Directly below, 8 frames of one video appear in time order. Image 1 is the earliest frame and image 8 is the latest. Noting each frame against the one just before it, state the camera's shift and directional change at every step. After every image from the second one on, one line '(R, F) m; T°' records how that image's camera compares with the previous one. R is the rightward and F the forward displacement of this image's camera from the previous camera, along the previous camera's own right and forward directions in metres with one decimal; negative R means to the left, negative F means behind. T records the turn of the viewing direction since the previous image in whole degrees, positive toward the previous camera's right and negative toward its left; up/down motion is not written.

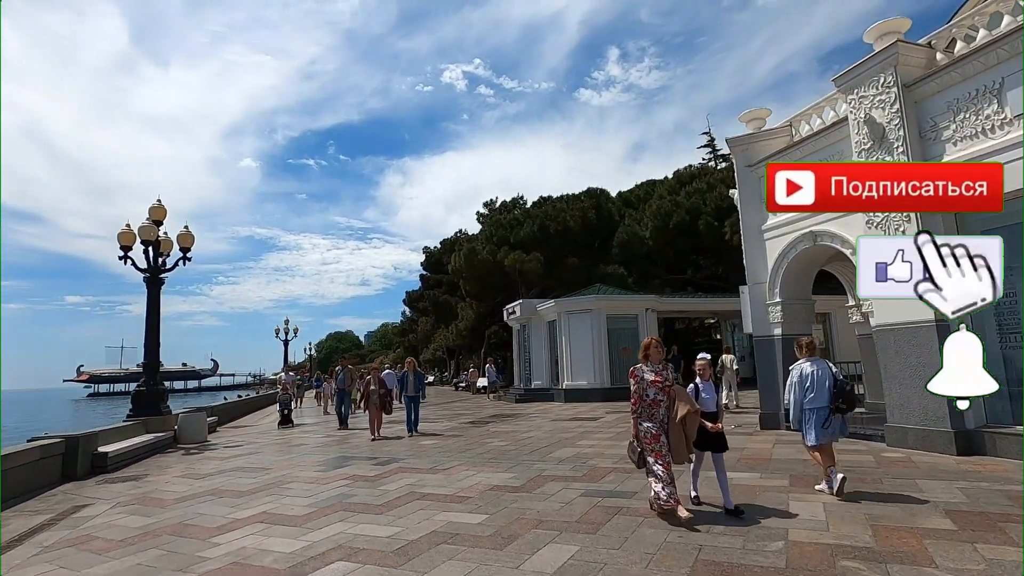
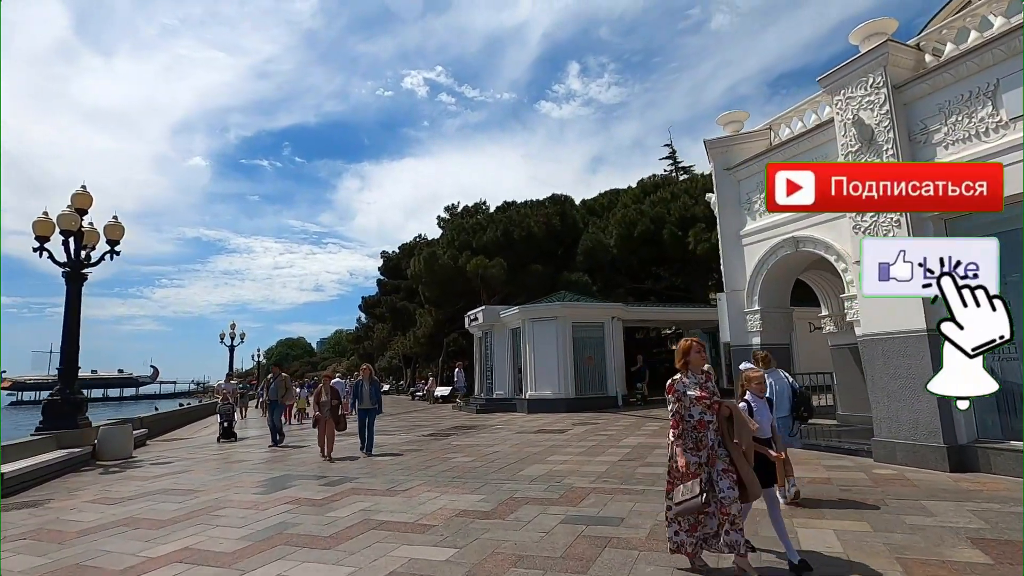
(-0.2, +0.8) m; +4°
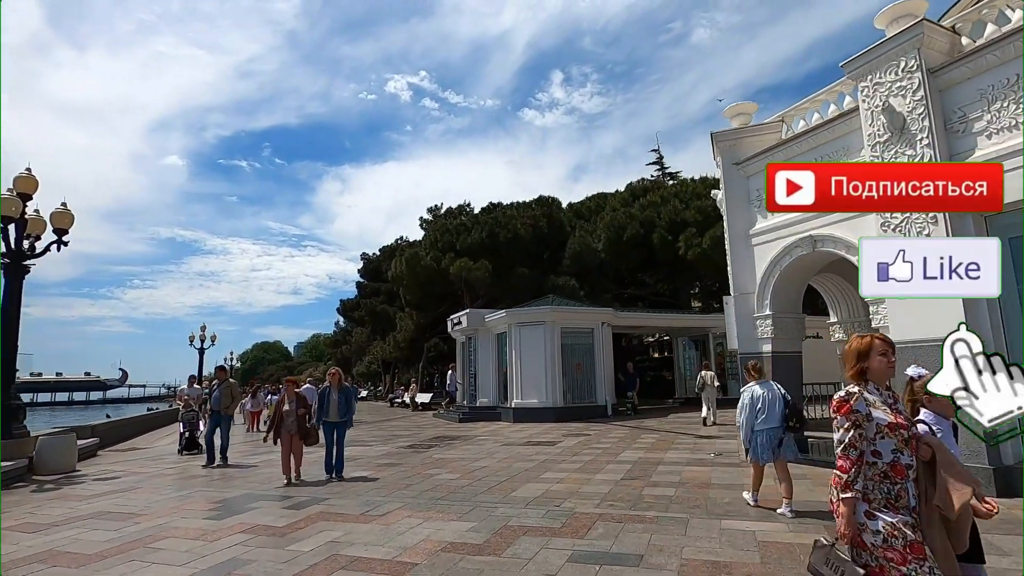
(-0.2, +0.9) m; +2°
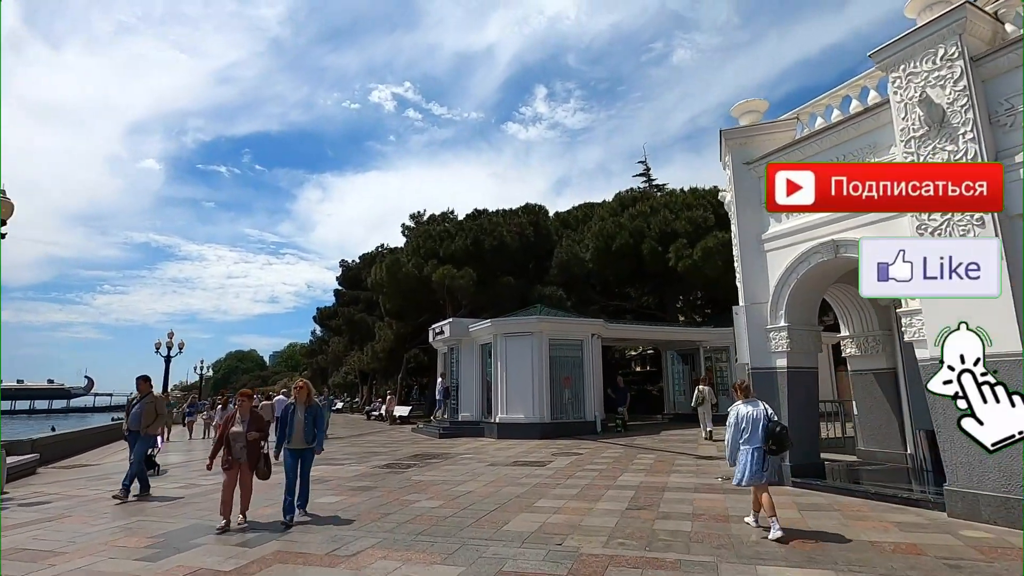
(-0.2, +0.9) m; +2°
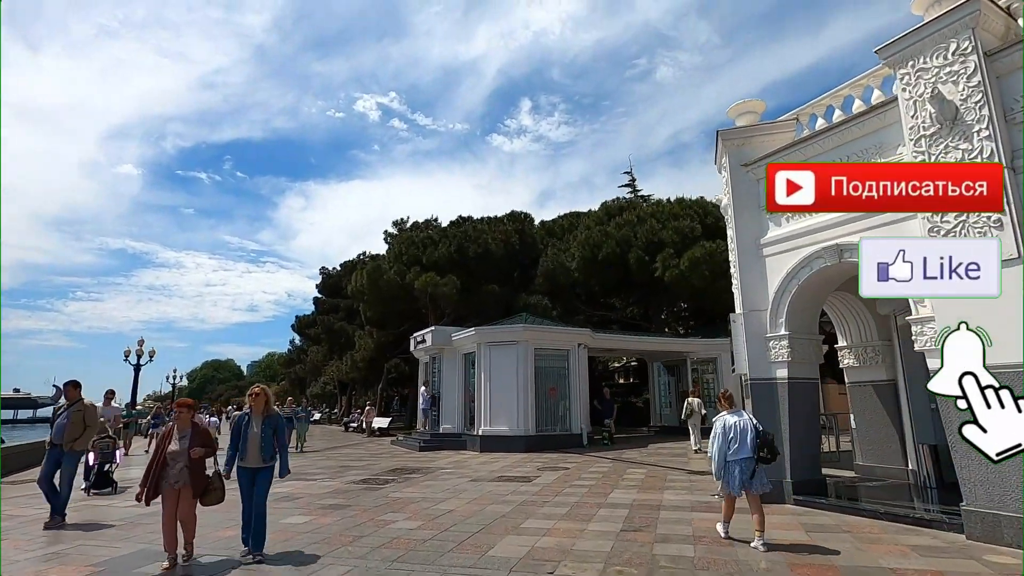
(-0.1, +0.5) m; +2°
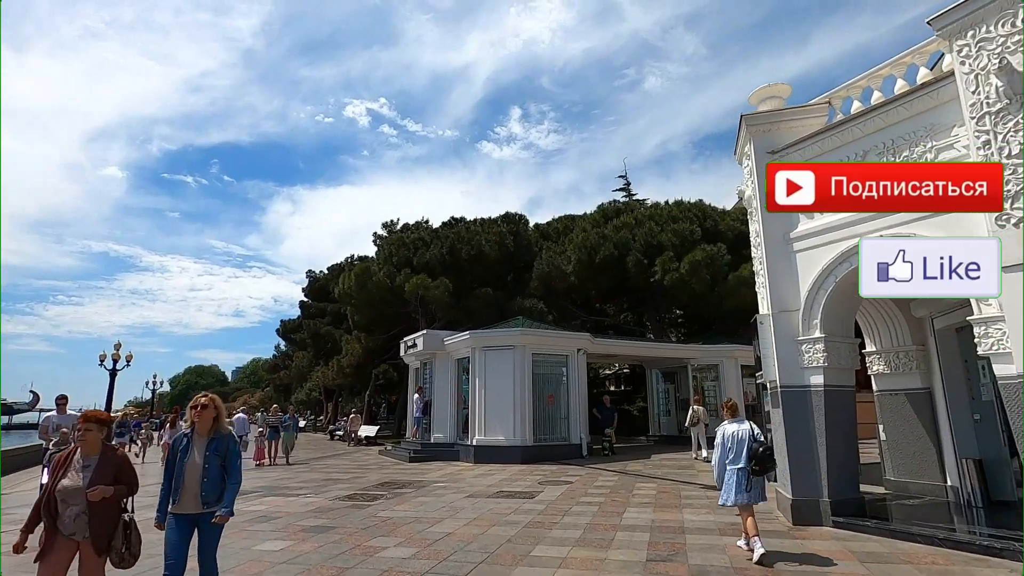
(-0.3, +0.9) m; +1°
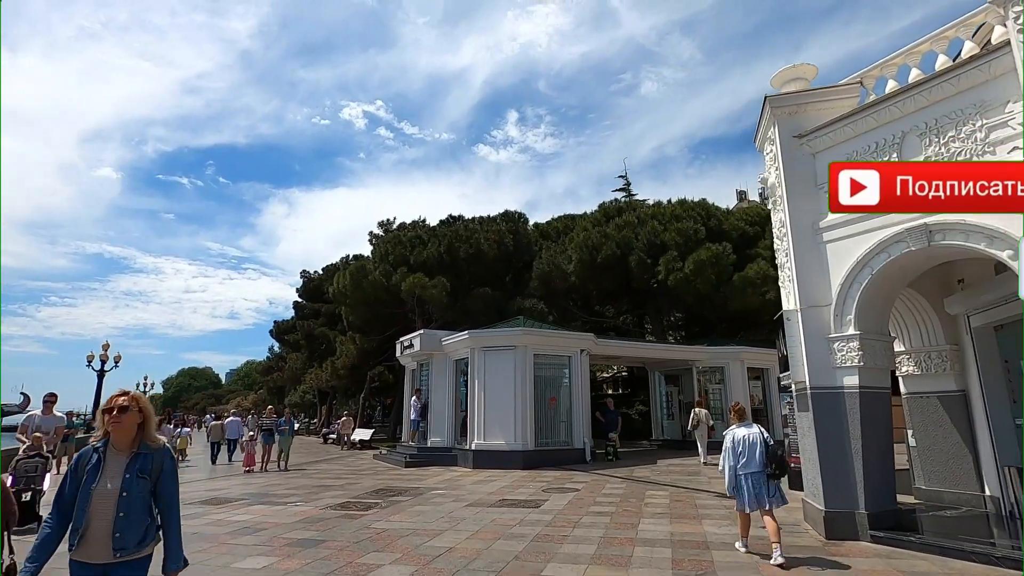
(-0.2, +0.6) m; 0°
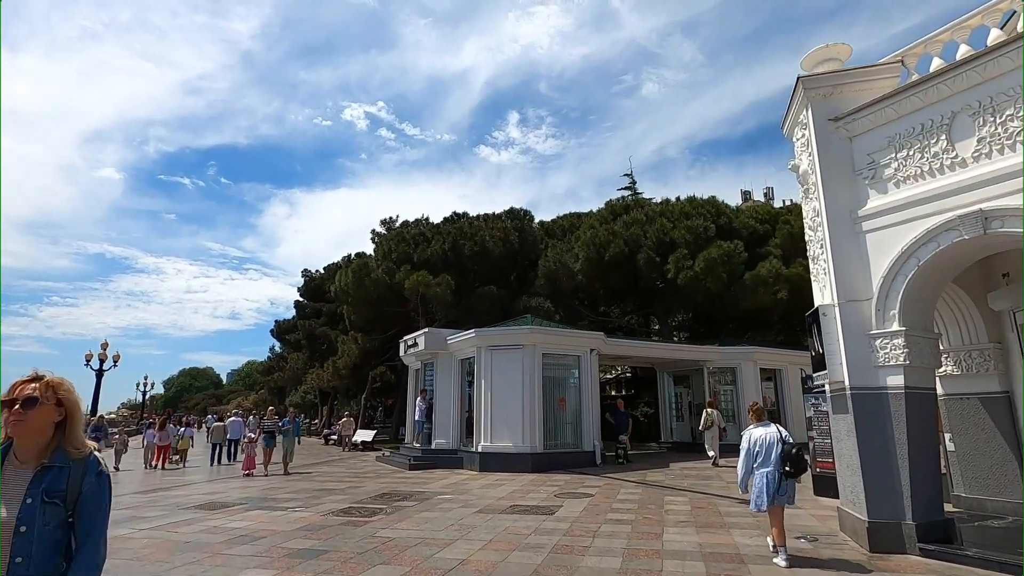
(-0.2, +0.5) m; 0°
